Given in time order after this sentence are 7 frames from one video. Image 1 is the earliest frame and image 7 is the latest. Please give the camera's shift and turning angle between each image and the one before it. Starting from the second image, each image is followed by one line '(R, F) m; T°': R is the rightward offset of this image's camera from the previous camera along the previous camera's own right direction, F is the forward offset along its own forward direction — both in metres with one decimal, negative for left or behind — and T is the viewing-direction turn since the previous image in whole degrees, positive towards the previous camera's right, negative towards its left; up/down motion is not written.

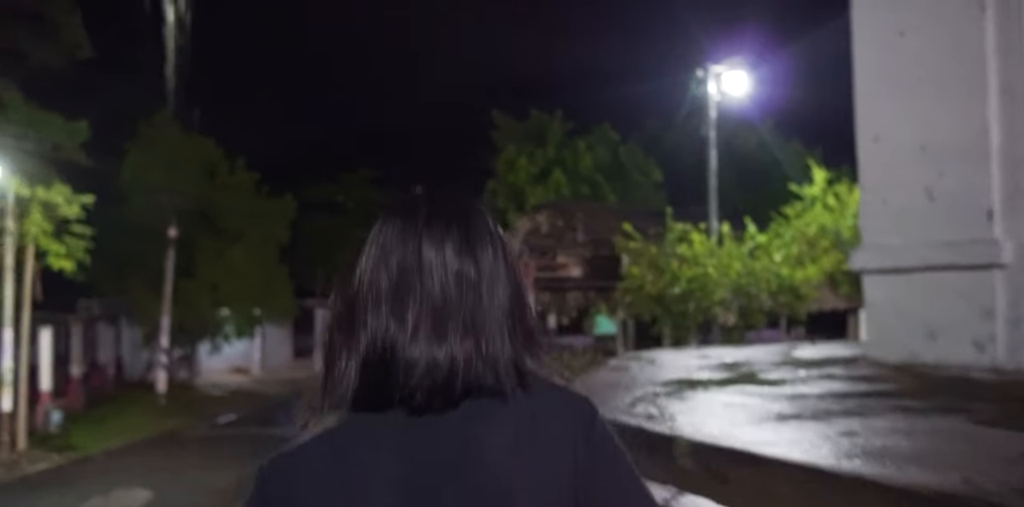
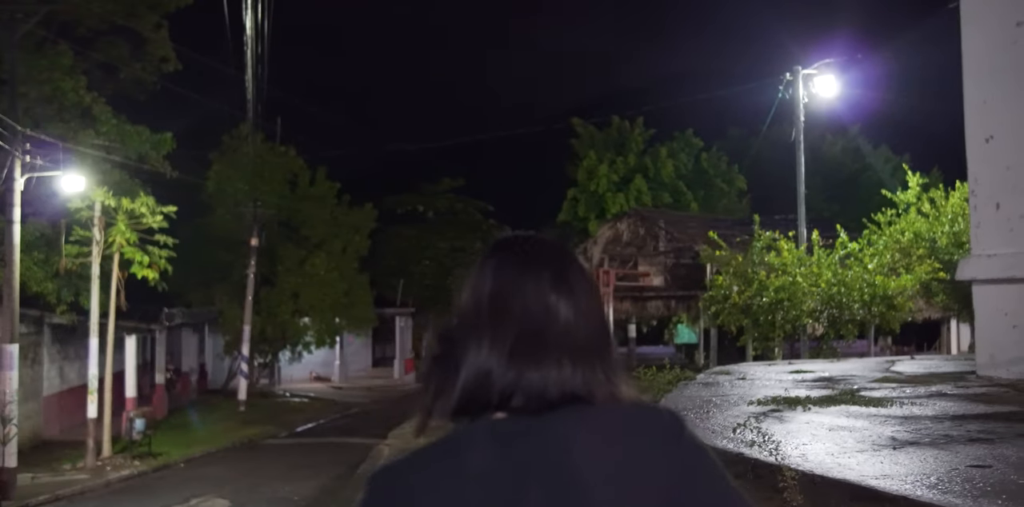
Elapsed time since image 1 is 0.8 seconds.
(0.0, +0.3) m; -5°
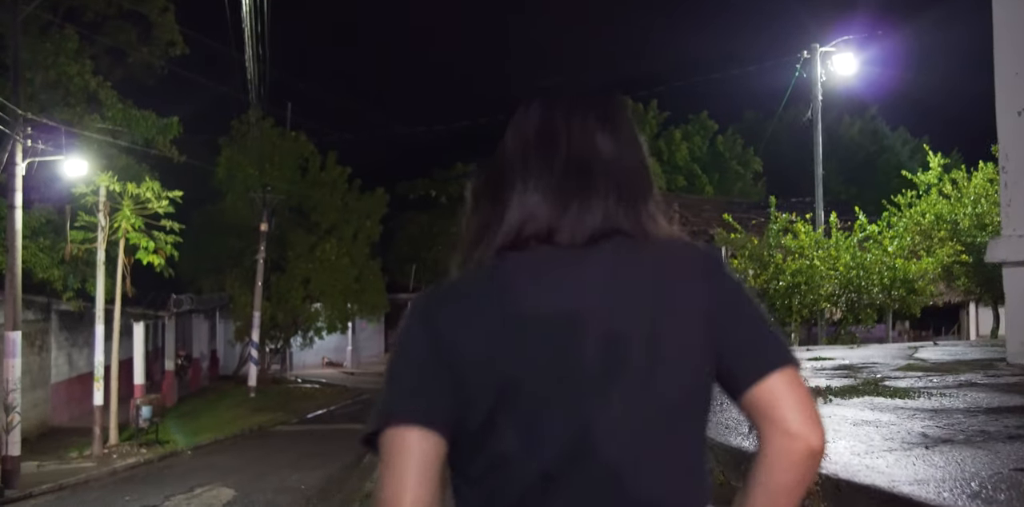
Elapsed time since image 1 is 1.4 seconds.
(+0.1, +0.3) m; -1°
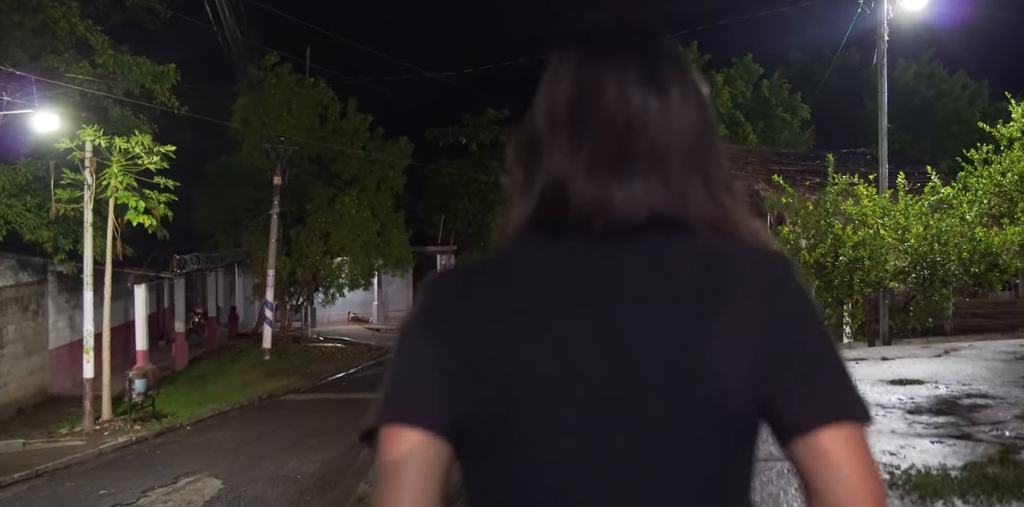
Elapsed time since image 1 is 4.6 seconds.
(+0.2, +1.3) m; -2°
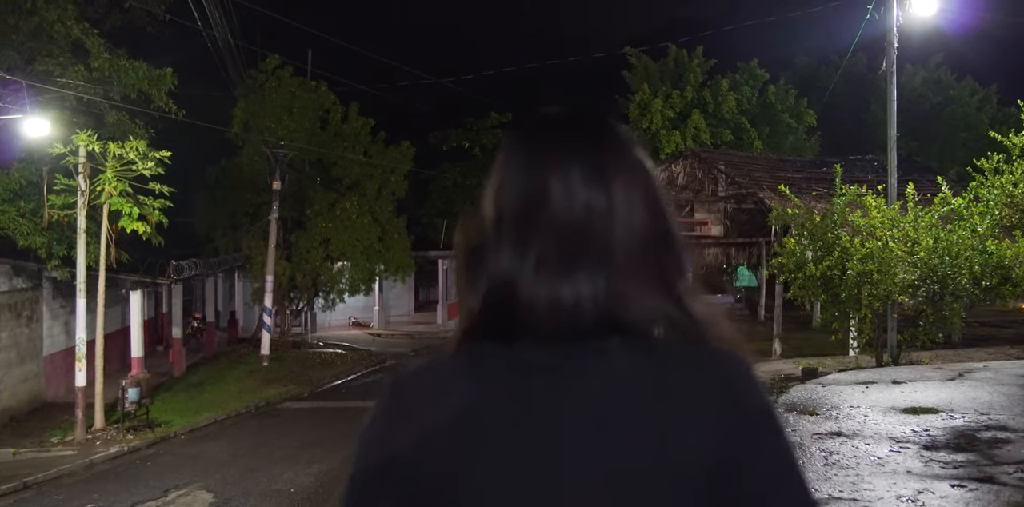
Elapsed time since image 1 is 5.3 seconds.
(+0.1, +0.2) m; 0°
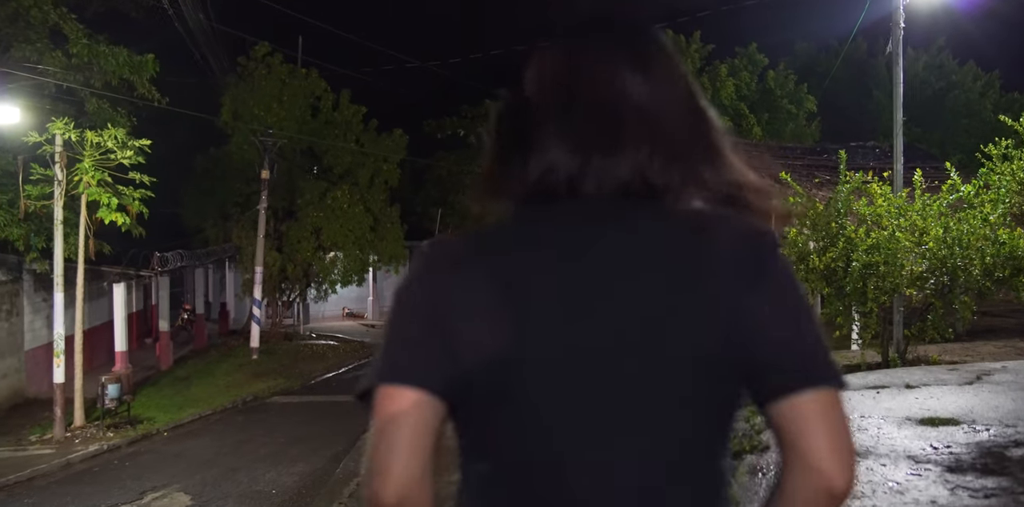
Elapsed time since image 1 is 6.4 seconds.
(+0.1, +0.4) m; 0°
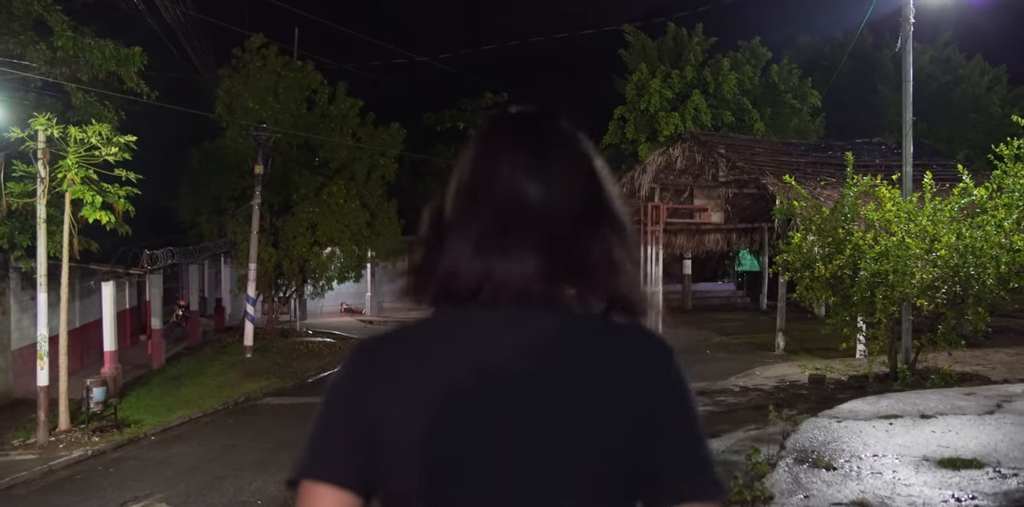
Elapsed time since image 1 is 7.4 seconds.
(+0.1, +0.3) m; 0°
